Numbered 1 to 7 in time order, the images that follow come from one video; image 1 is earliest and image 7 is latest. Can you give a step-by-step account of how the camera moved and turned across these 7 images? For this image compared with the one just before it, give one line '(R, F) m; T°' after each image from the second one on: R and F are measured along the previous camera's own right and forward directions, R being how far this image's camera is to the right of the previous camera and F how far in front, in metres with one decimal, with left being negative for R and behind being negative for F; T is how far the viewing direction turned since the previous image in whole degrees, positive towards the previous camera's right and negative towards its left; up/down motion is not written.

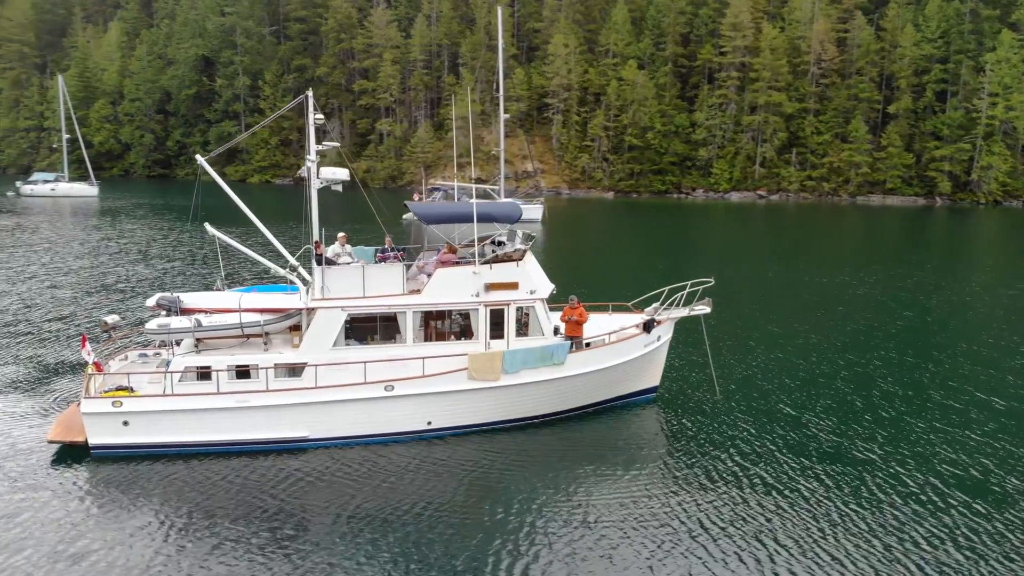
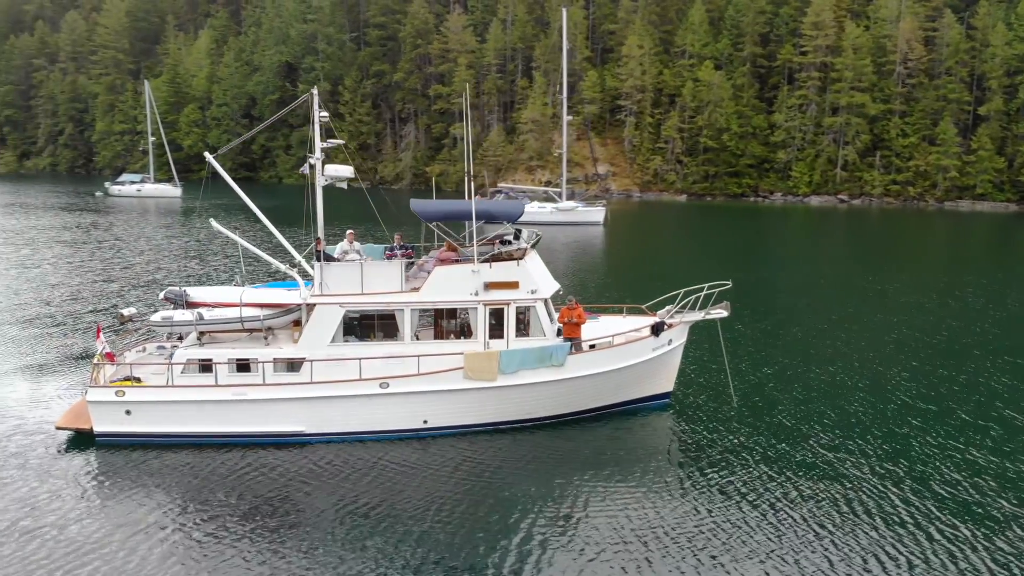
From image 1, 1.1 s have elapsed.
(+2.0, +0.3) m; -6°
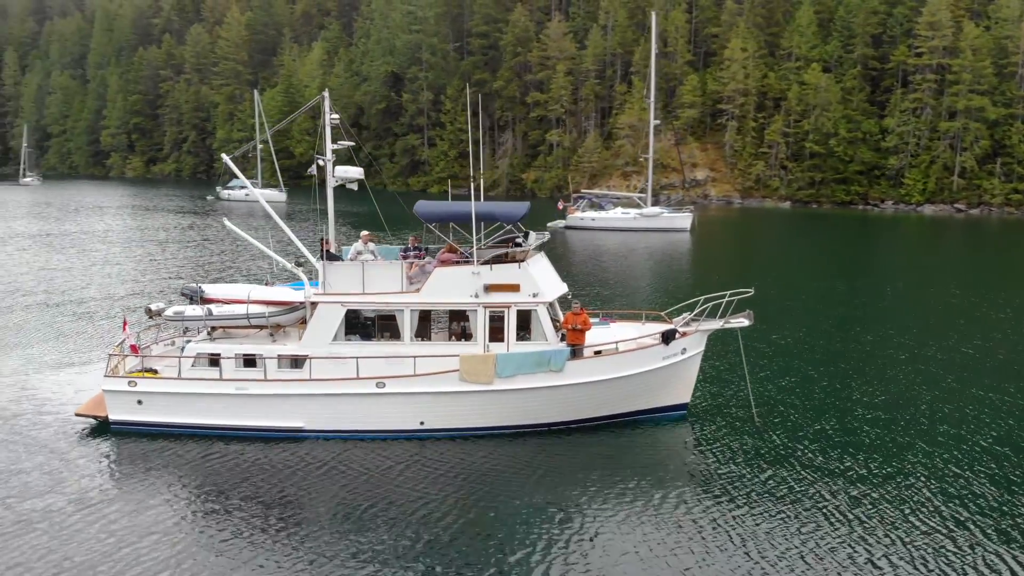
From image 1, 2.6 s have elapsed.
(+2.7, +0.4) m; -8°
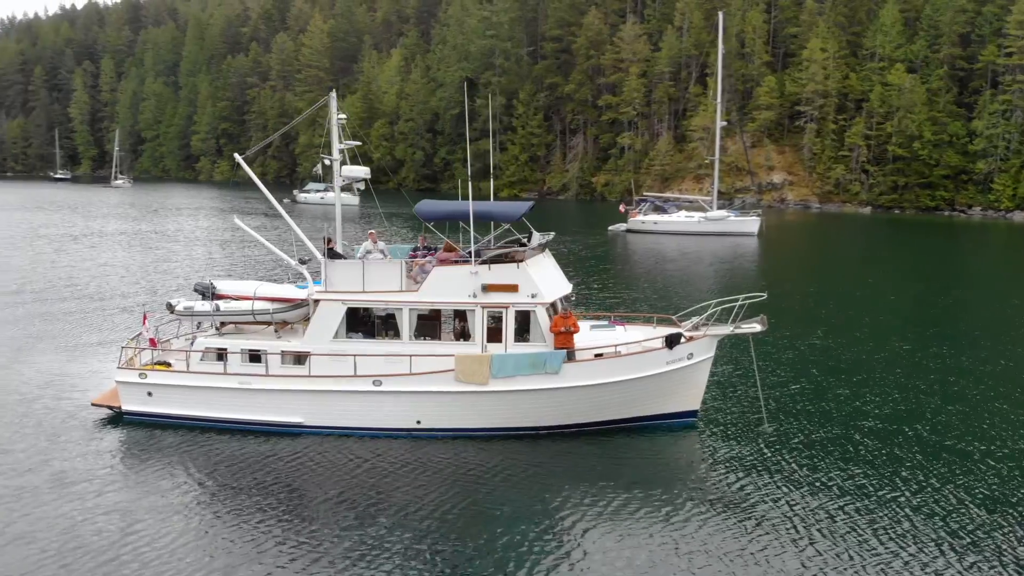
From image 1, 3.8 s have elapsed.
(+2.0, +0.3) m; -6°
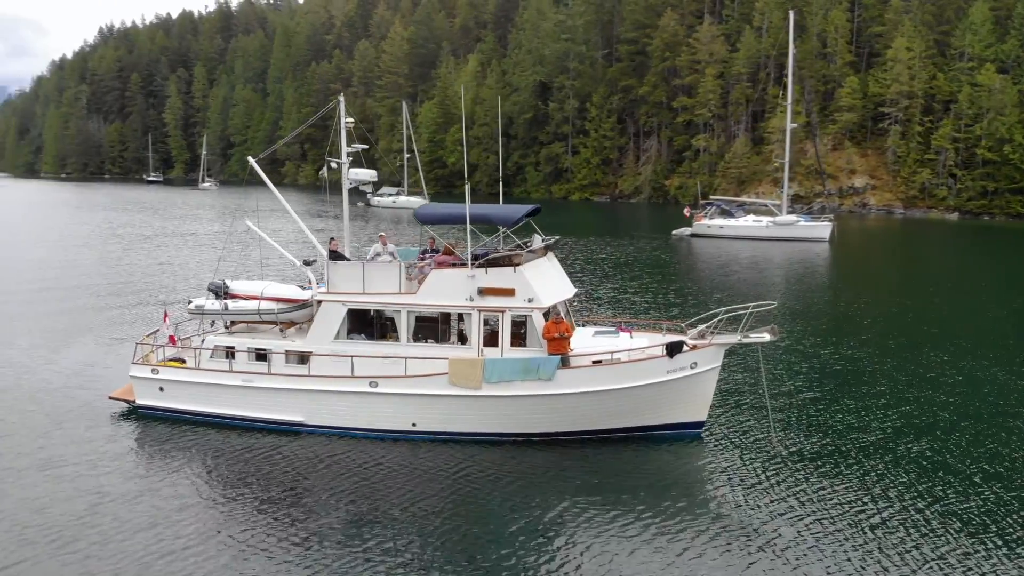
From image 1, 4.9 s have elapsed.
(+2.0, +0.3) m; -6°
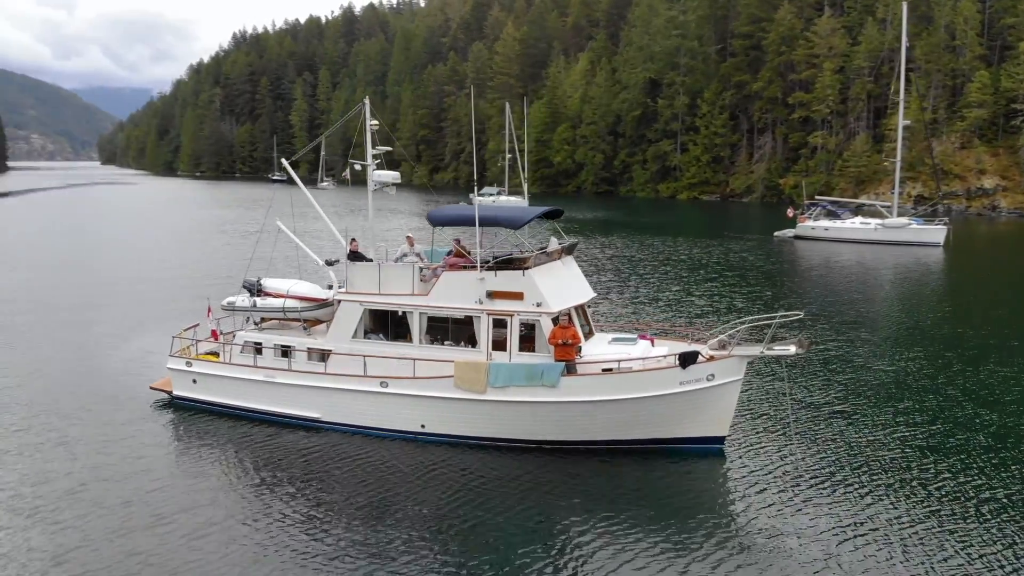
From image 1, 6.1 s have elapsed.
(+2.6, +0.5) m; -8°
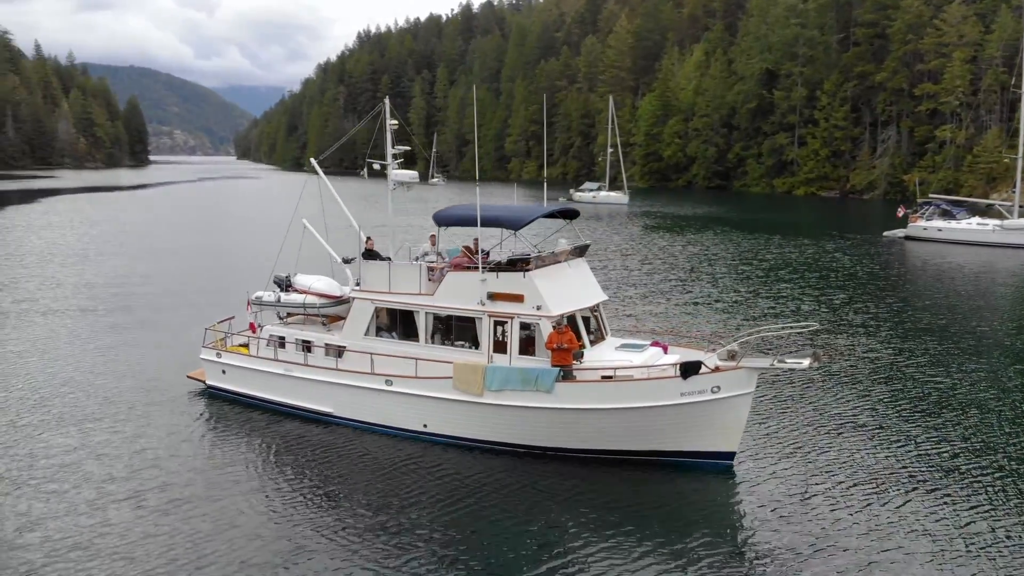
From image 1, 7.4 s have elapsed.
(+2.7, +0.5) m; -9°
